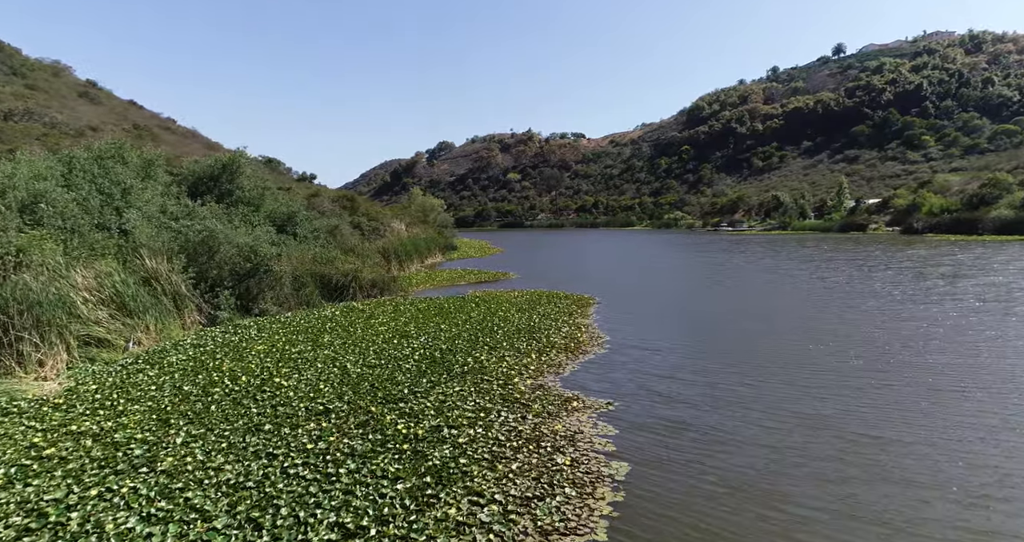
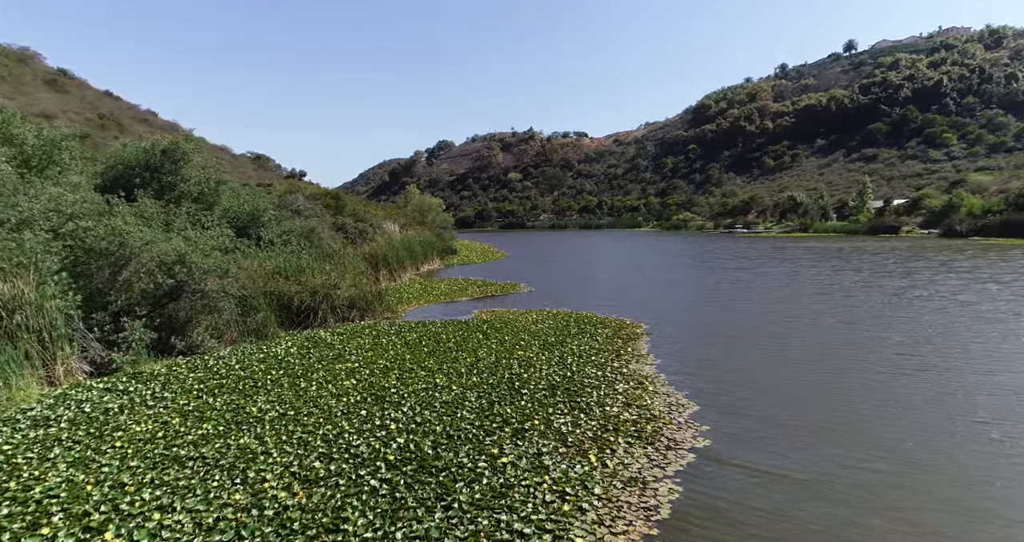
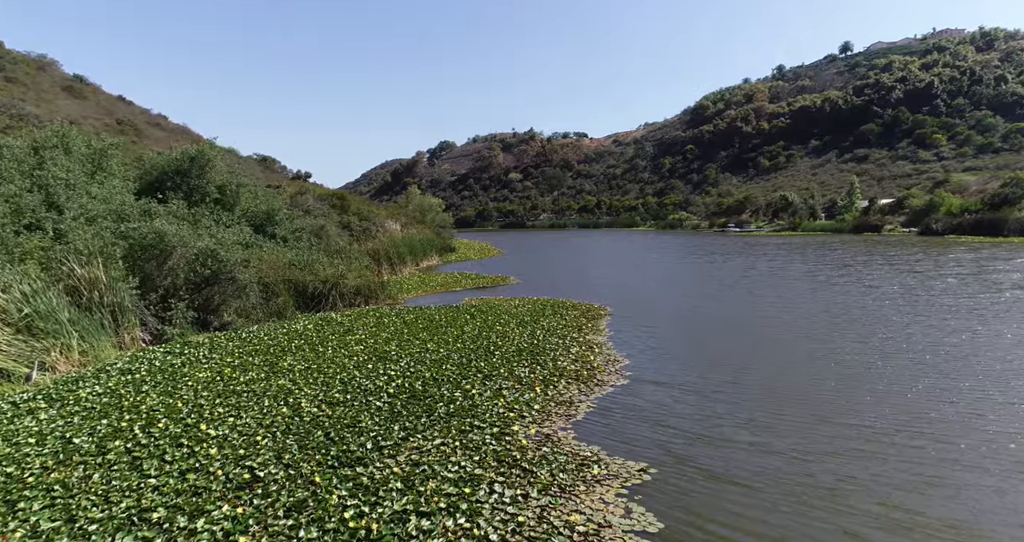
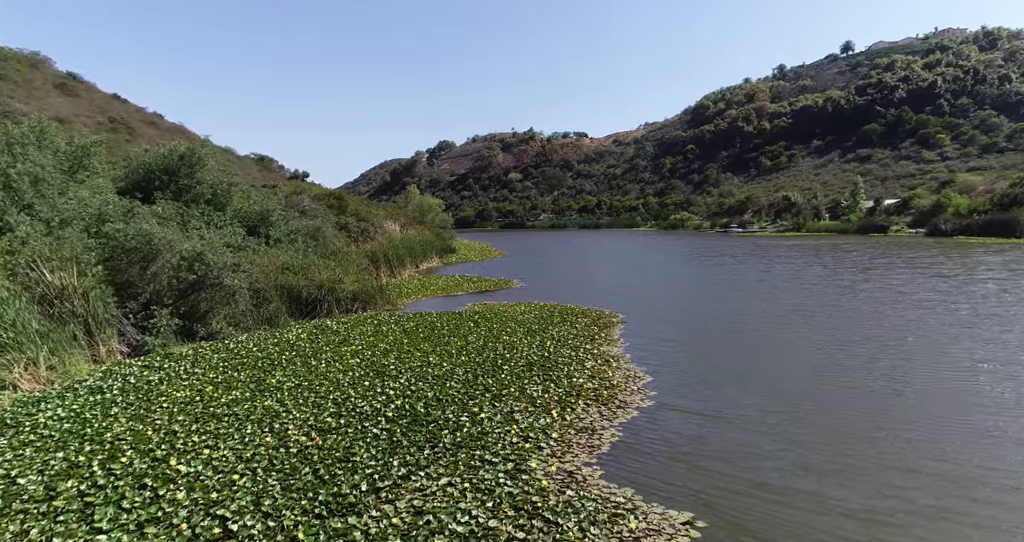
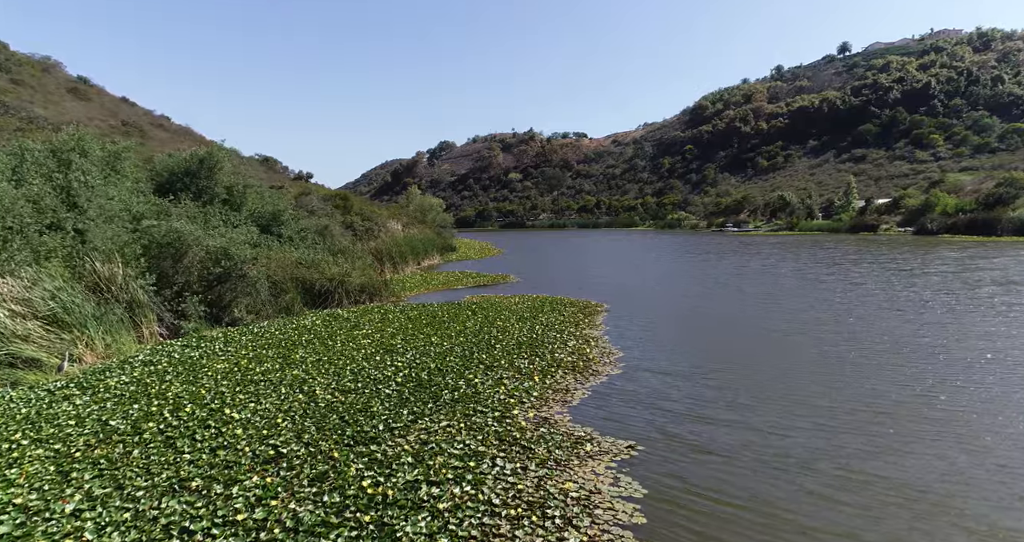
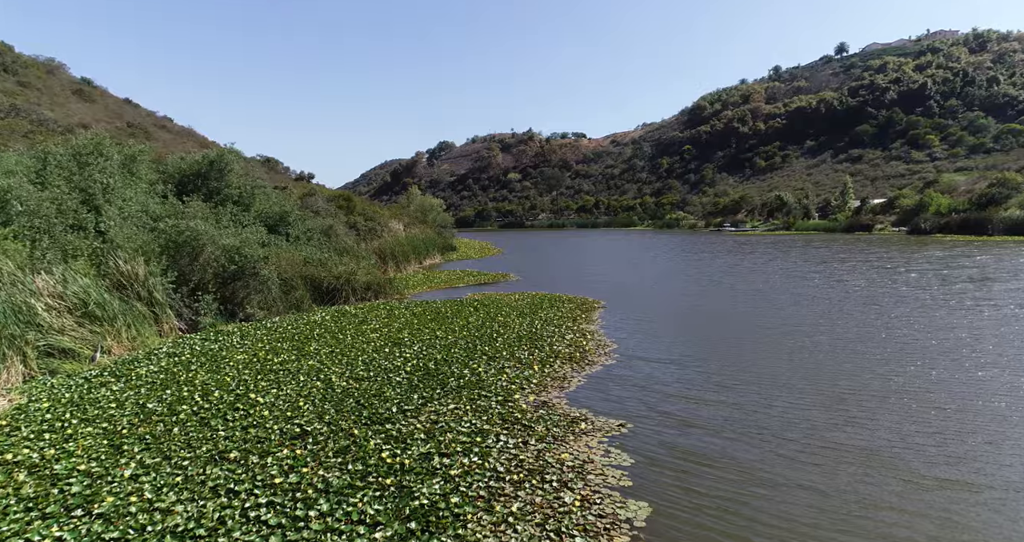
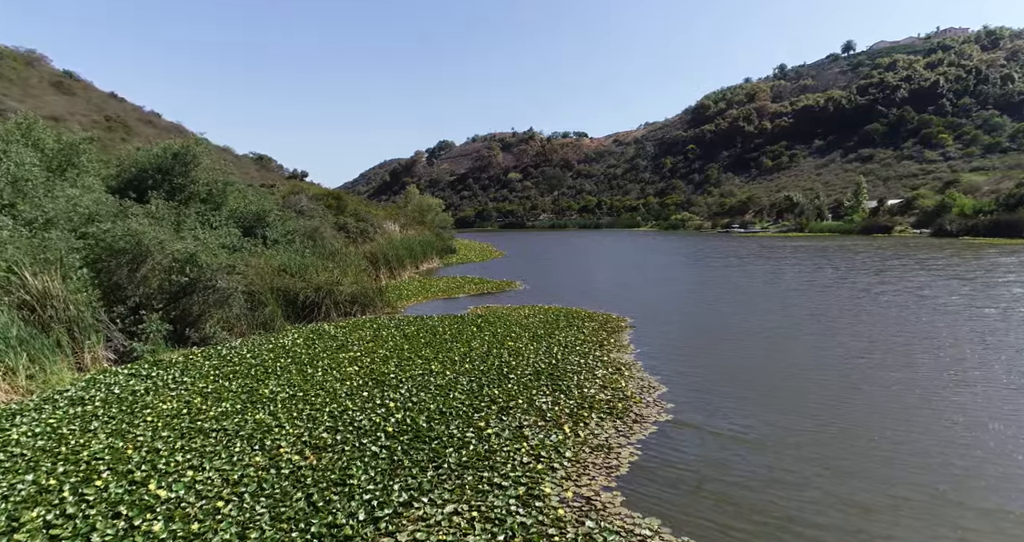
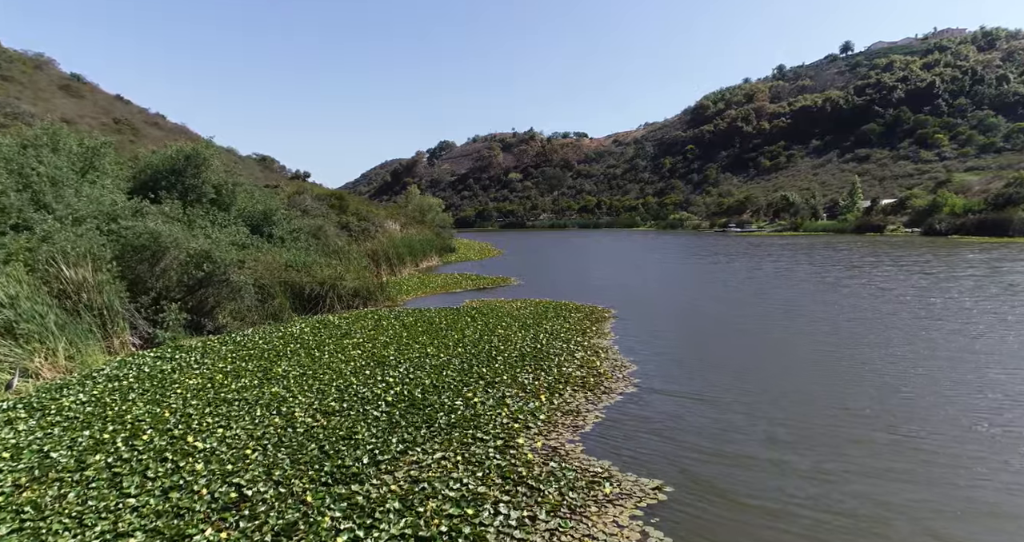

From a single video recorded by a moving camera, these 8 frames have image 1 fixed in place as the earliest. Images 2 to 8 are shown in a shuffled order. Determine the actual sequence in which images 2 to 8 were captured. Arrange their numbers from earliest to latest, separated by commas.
6, 5, 3, 8, 4, 7, 2
